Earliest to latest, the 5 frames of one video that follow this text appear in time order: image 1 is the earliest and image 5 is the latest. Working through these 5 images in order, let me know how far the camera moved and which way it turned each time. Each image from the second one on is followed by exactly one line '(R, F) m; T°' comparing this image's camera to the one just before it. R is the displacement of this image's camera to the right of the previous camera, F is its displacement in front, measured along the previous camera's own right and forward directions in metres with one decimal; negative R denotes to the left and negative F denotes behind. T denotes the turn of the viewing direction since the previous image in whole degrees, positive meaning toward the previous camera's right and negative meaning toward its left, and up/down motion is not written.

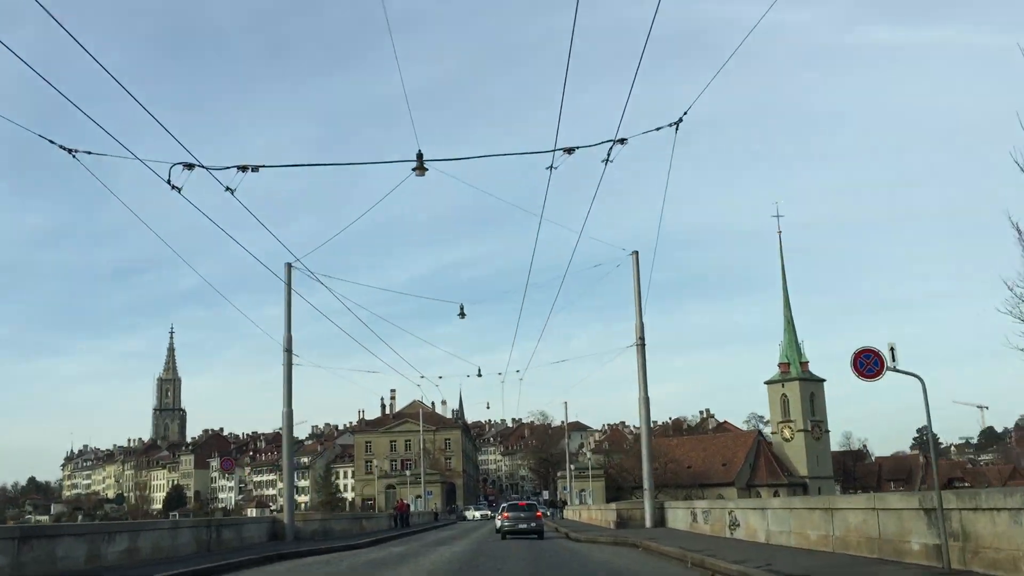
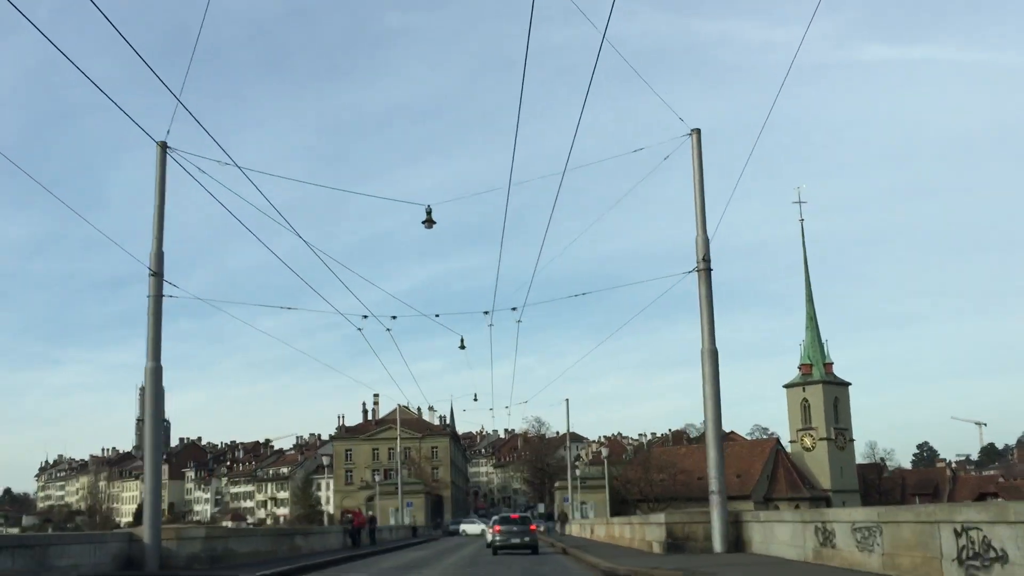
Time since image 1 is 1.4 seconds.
(0.0, +10.5) m; 0°
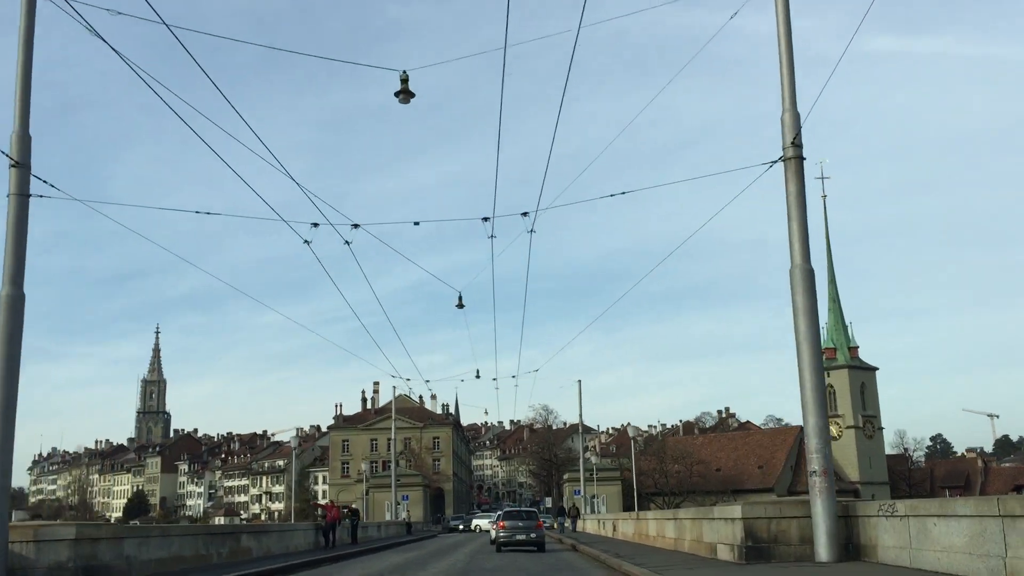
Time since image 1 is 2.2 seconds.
(-0.1, +6.0) m; 0°
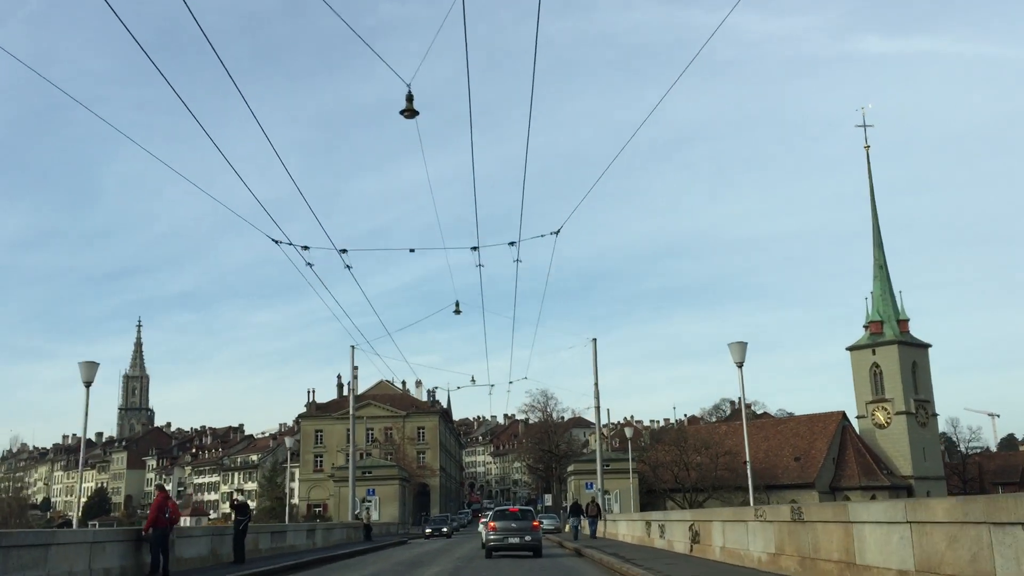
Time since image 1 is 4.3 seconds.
(-0.1, +13.9) m; 0°
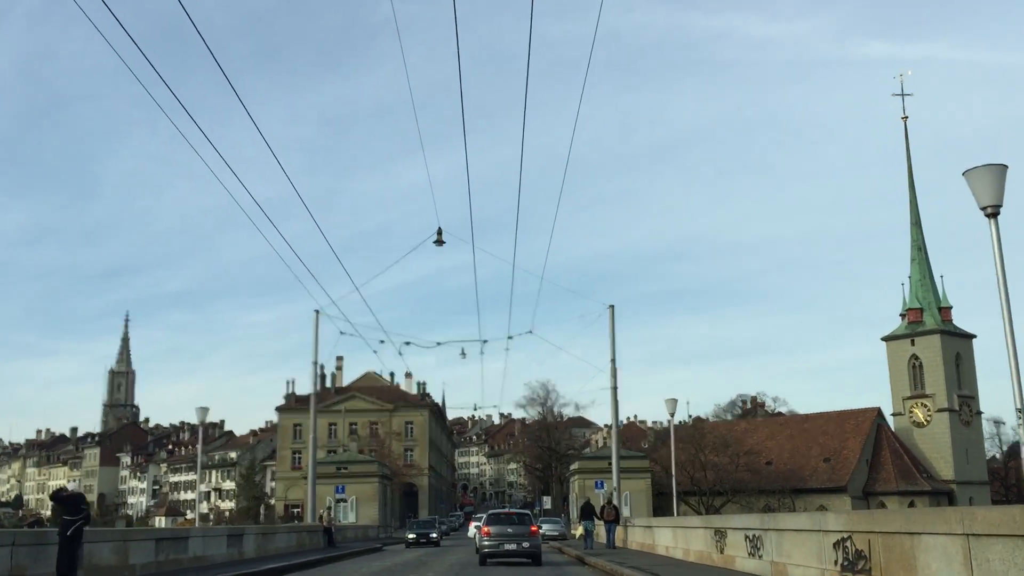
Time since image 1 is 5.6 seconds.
(-0.3, +8.2) m; 0°
